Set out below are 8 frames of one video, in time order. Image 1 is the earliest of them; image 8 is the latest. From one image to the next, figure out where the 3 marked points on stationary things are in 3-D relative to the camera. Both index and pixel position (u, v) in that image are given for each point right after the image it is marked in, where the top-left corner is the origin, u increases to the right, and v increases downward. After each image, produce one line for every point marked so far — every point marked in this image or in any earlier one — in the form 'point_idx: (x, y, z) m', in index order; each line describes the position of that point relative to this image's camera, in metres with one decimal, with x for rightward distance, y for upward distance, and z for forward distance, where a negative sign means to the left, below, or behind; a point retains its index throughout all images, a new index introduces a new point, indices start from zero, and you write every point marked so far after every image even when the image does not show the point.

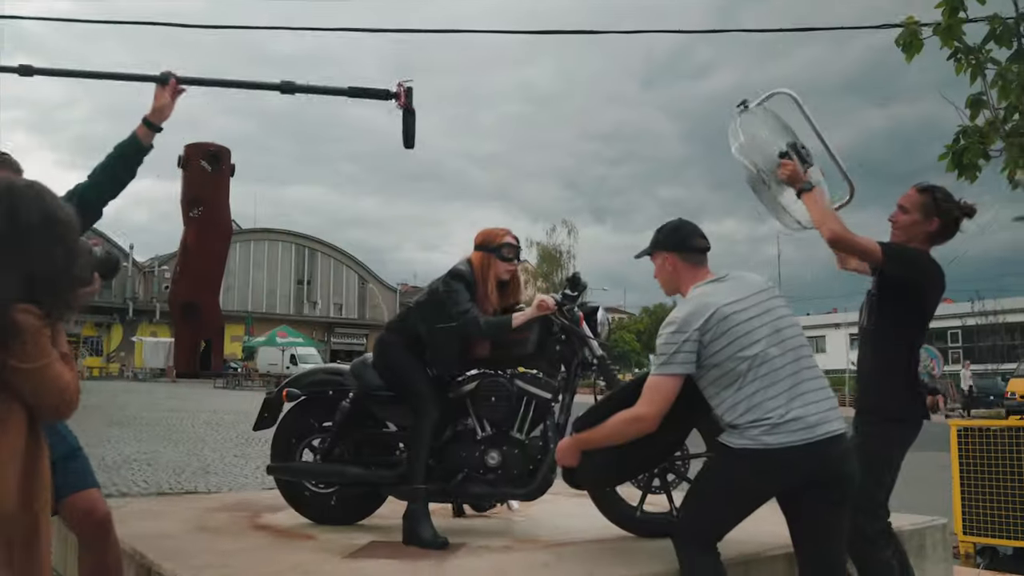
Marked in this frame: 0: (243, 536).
0: (-0.8, -0.7, +3.5) m
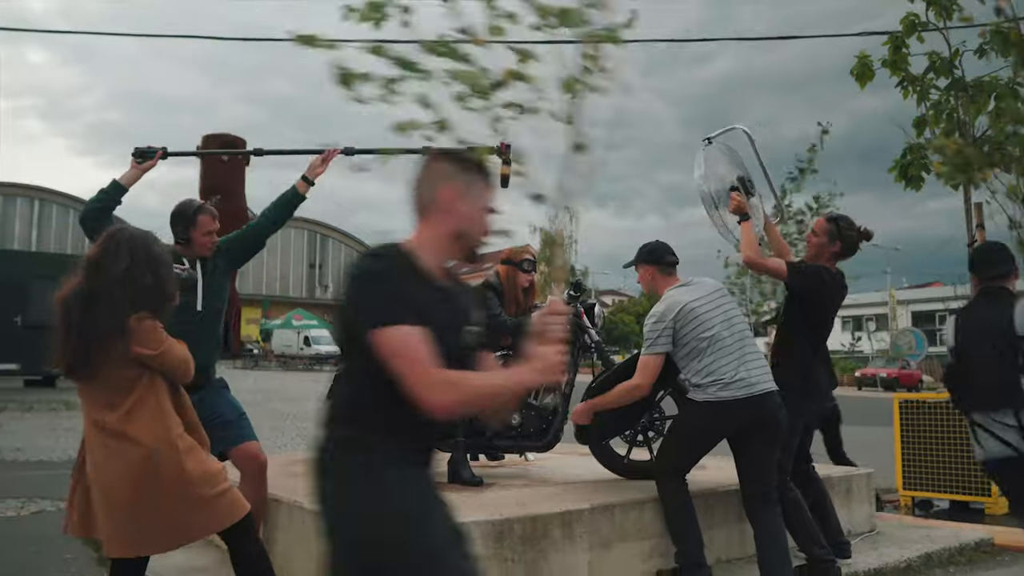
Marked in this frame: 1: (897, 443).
0: (-0.7, -0.7, +4.5) m
1: (+2.1, -0.9, +6.8) m
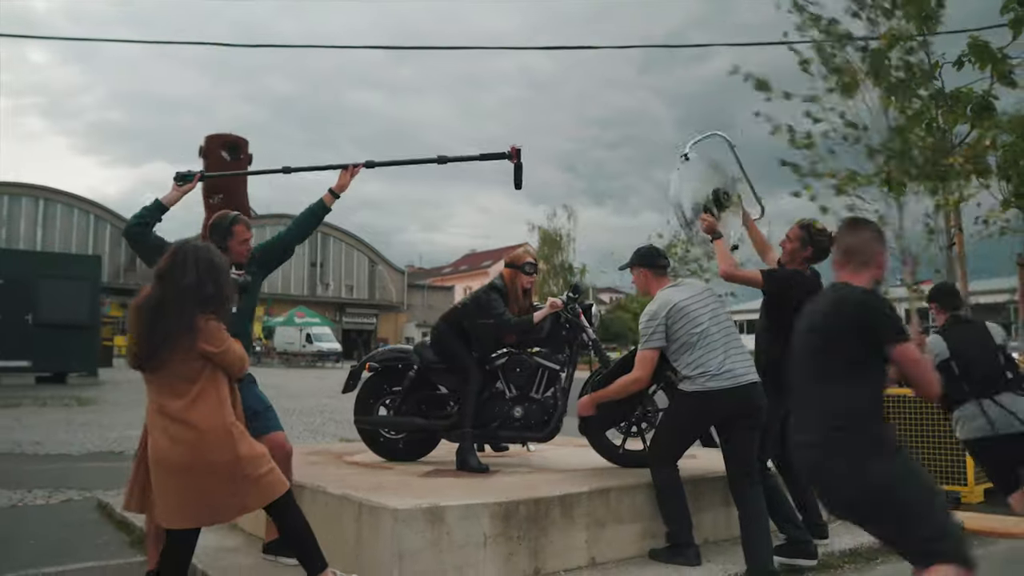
0: (-0.7, -0.7, +4.9) m
1: (+2.1, -0.9, +7.1) m
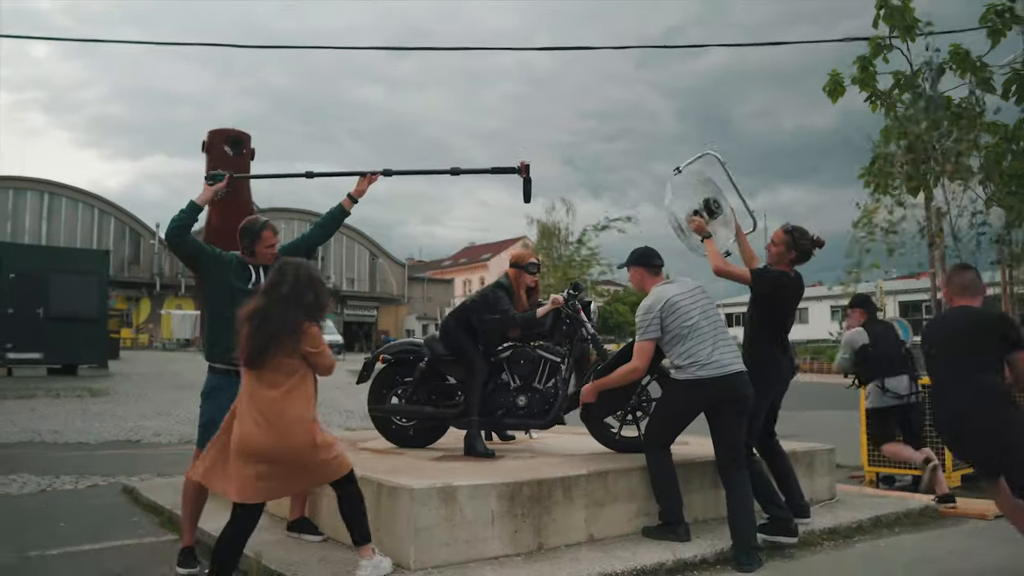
0: (-0.7, -0.7, +5.3) m
1: (+2.1, -0.8, +7.5) m
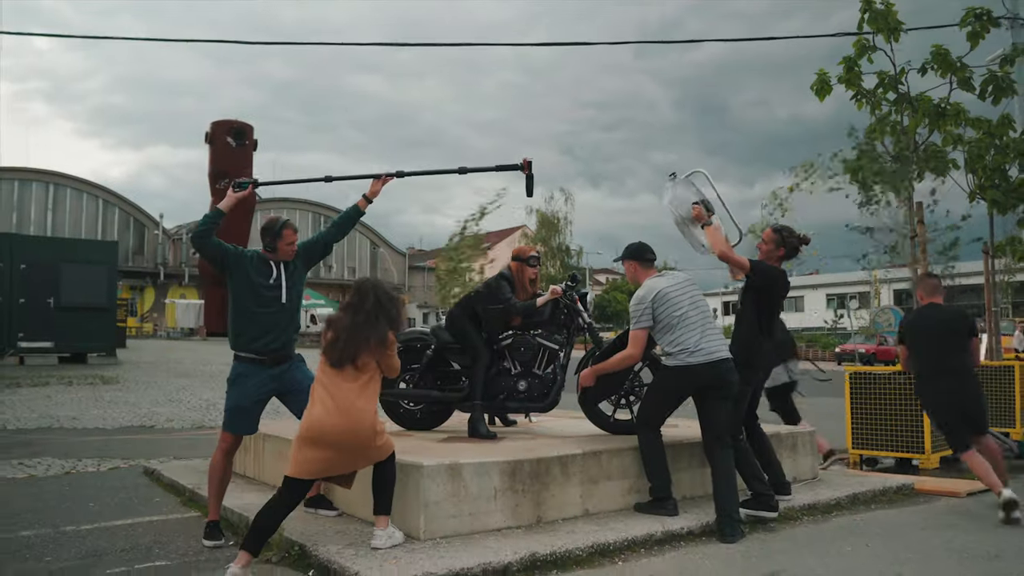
0: (-0.7, -0.7, +5.6) m
1: (+2.2, -0.8, +7.8) m
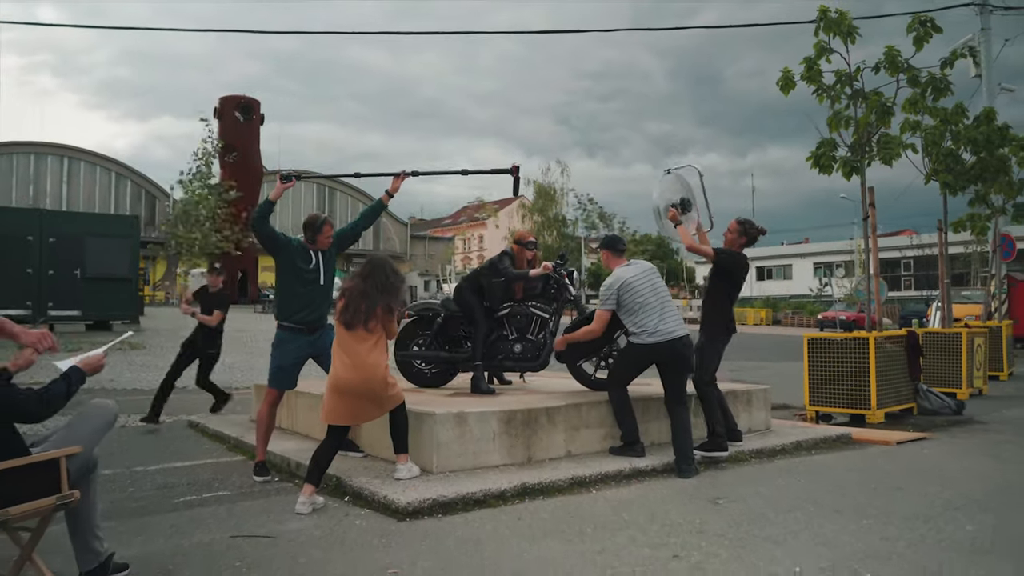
0: (-0.7, -0.6, +6.6) m
1: (+2.1, -0.6, +8.8) m
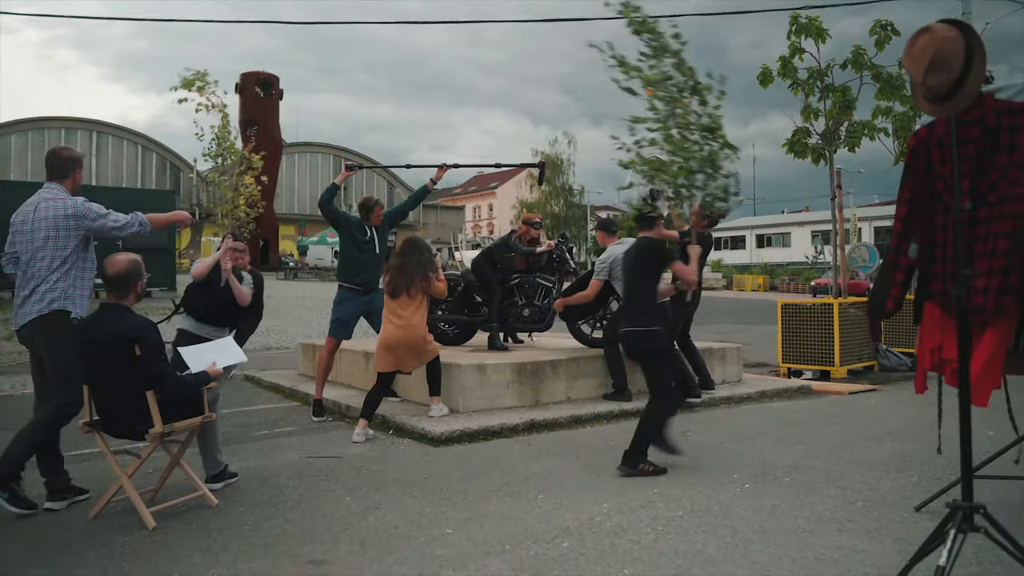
0: (-0.6, -0.4, +7.9) m
1: (+2.2, -0.4, +10.1) m
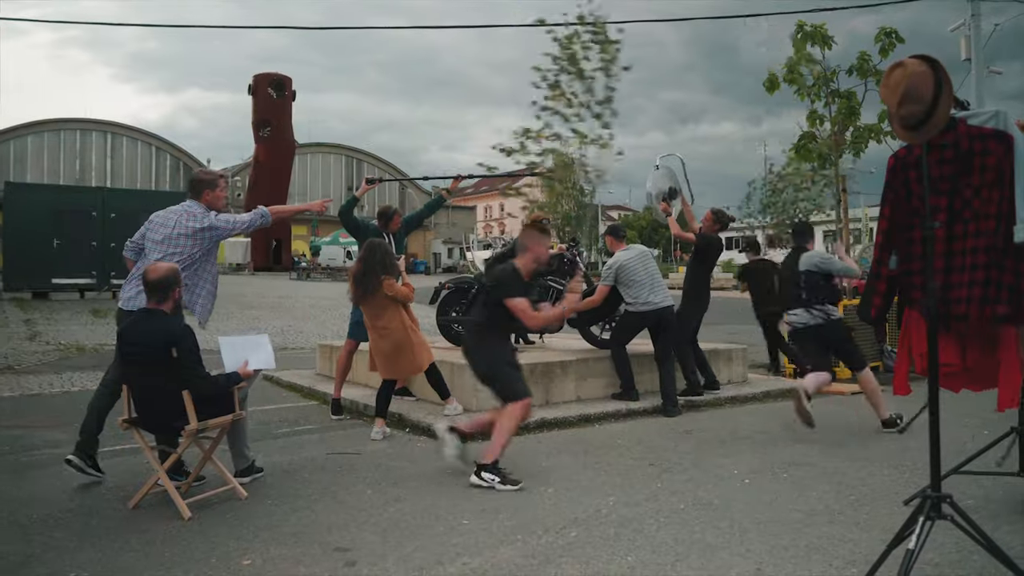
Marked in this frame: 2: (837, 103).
0: (-0.5, -0.4, +8.1) m
1: (+2.3, -0.4, +10.3) m
2: (+2.7, +1.6, +10.3) m
